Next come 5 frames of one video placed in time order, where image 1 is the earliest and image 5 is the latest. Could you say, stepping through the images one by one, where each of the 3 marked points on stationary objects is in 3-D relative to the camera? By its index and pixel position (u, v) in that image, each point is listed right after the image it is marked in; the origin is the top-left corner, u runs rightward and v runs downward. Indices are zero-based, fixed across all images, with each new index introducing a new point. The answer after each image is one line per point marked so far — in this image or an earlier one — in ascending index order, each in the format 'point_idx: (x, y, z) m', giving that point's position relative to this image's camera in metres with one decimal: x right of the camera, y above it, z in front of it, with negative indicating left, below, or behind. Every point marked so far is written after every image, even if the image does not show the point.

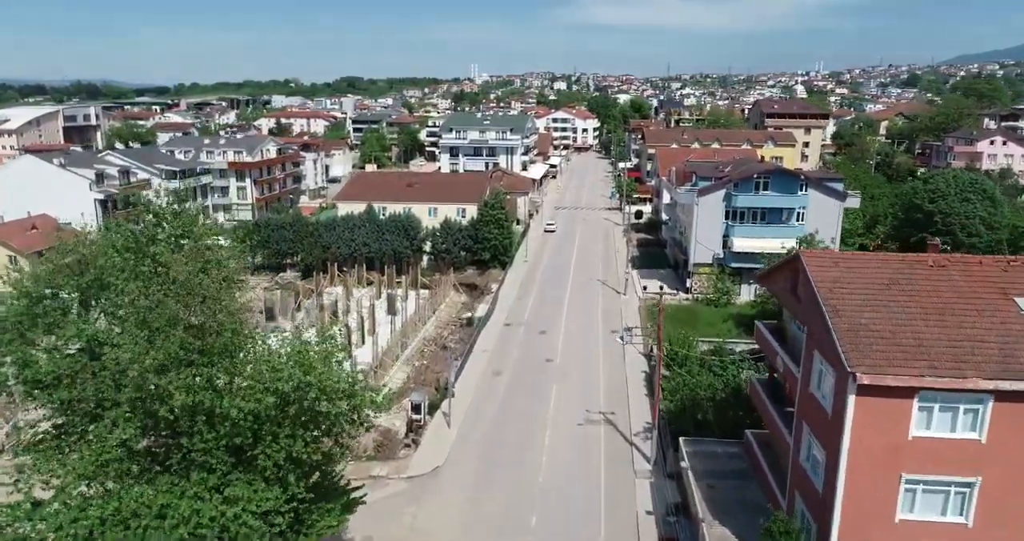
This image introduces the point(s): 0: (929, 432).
0: (+6.4, -2.5, +10.9) m
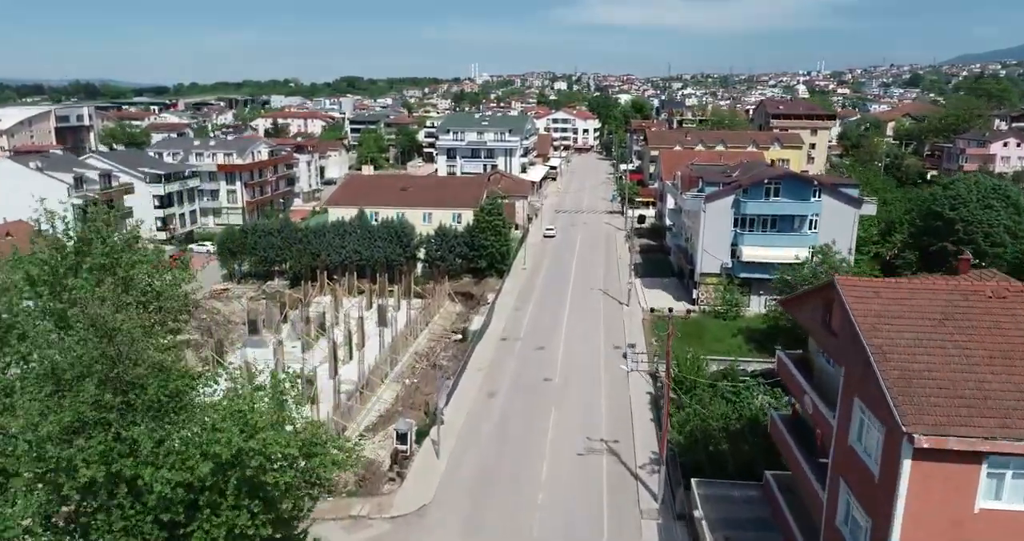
0: (+6.2, -3.0, +9.1) m
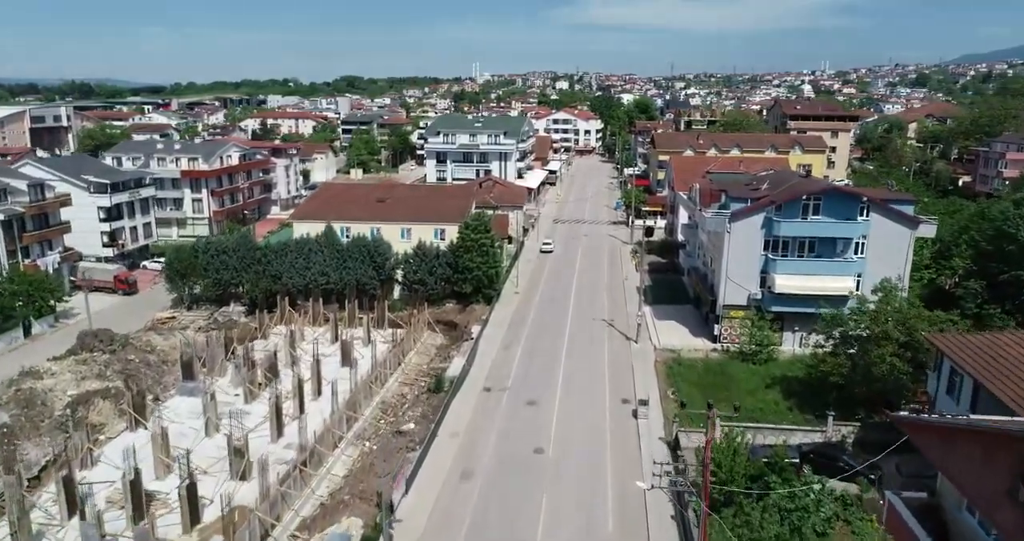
0: (+5.7, -4.2, +3.8) m
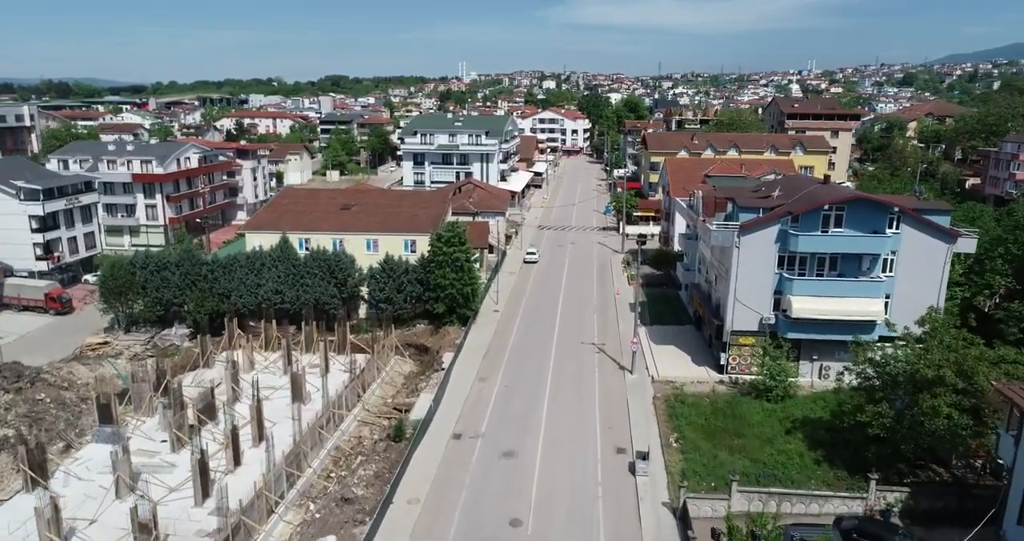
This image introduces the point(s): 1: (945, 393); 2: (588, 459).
0: (+5.3, -5.0, 0.0) m
1: (+10.0, -2.8, +16.4) m
2: (+2.1, -5.3, +19.8) m
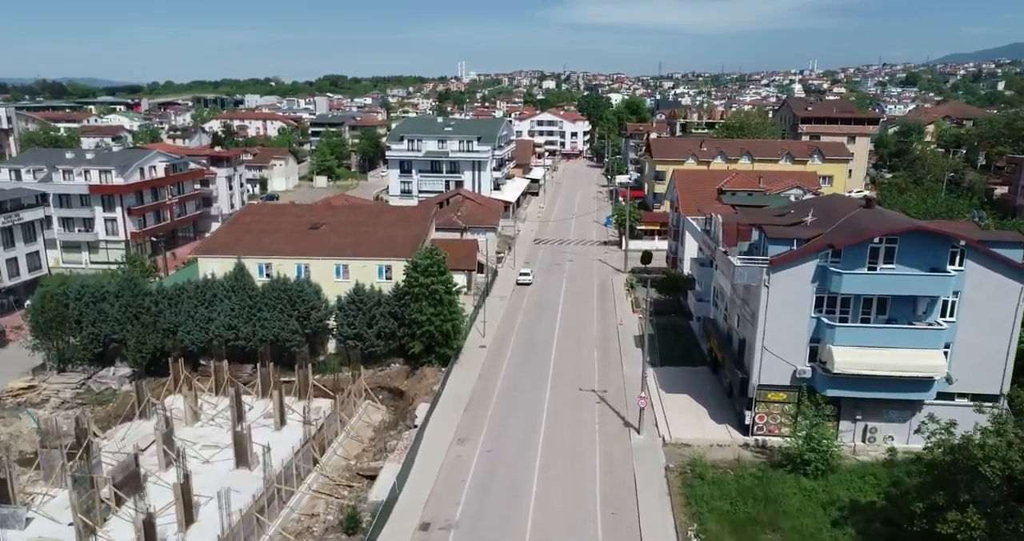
0: (+4.8, -6.2, -4.0) m
1: (+9.5, -4.0, +12.4) m
2: (+1.7, -6.5, +15.8) m
